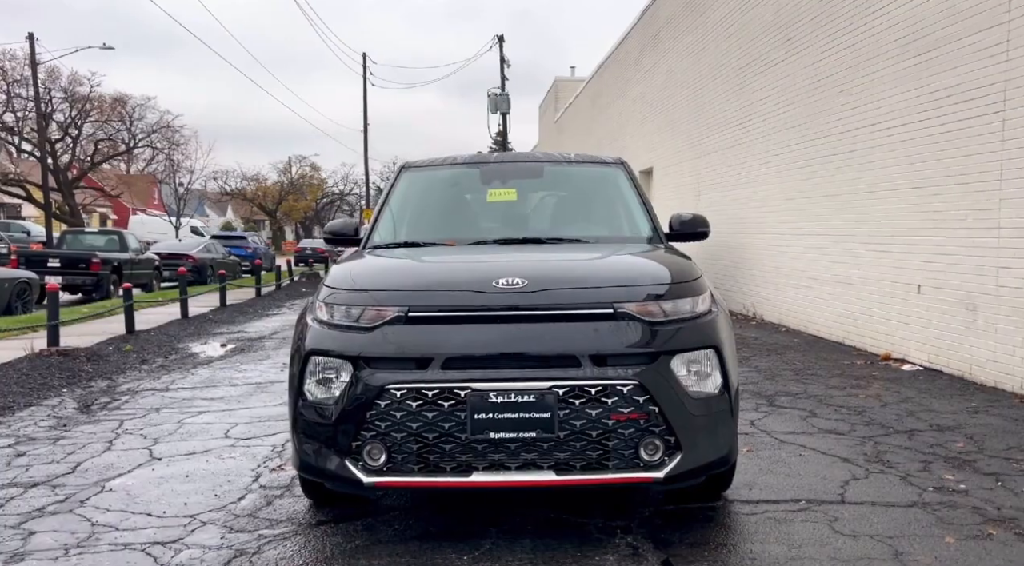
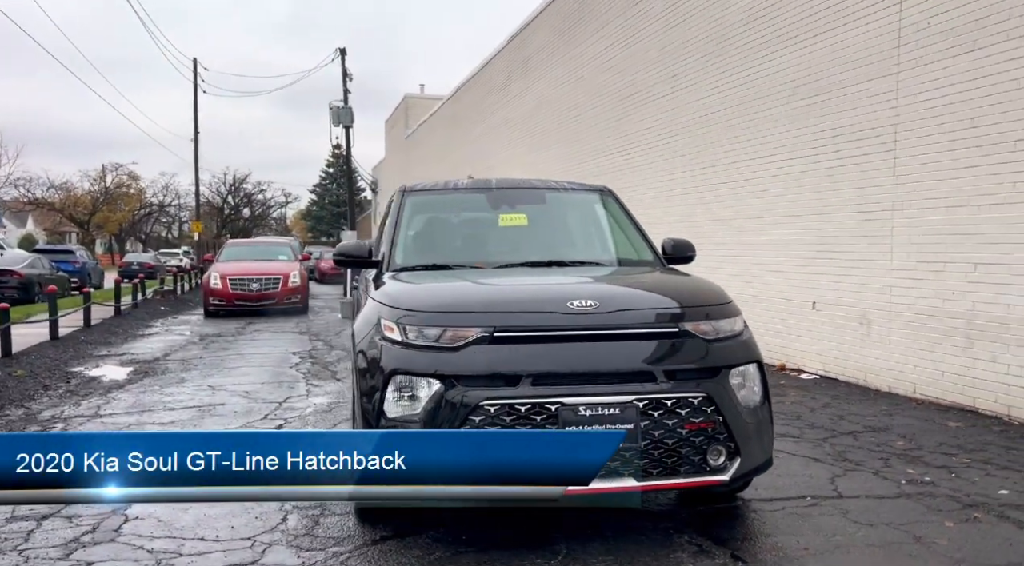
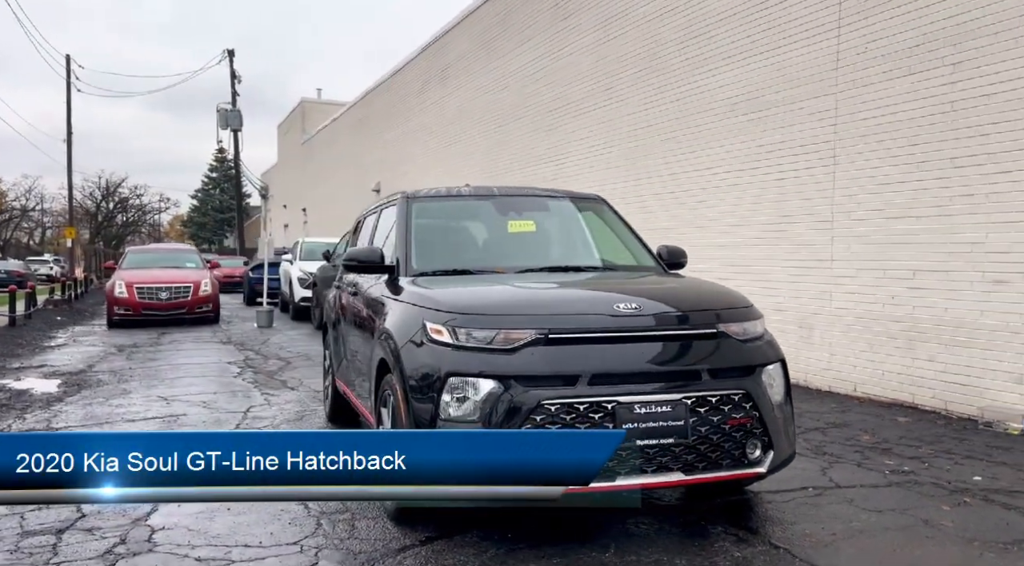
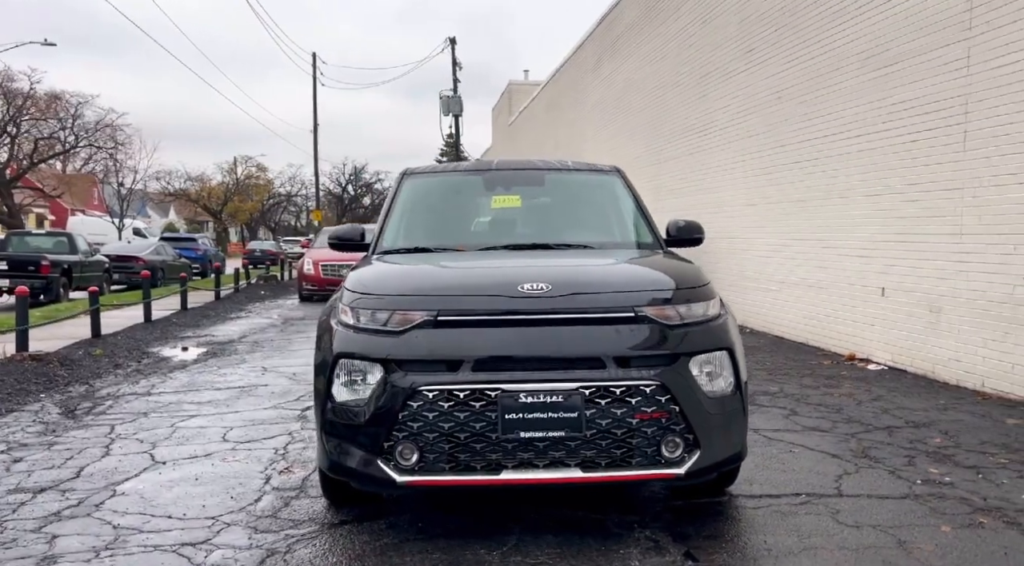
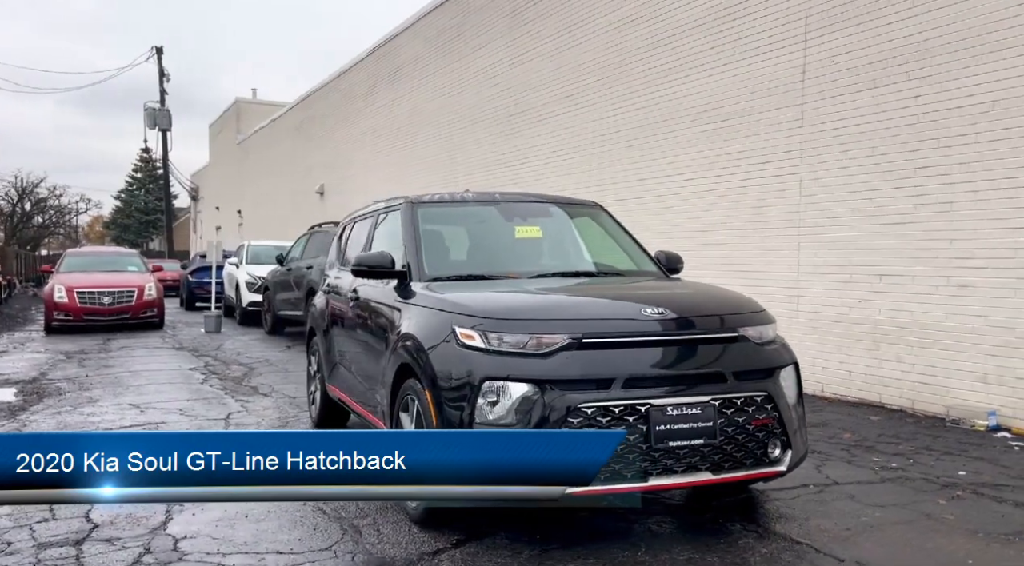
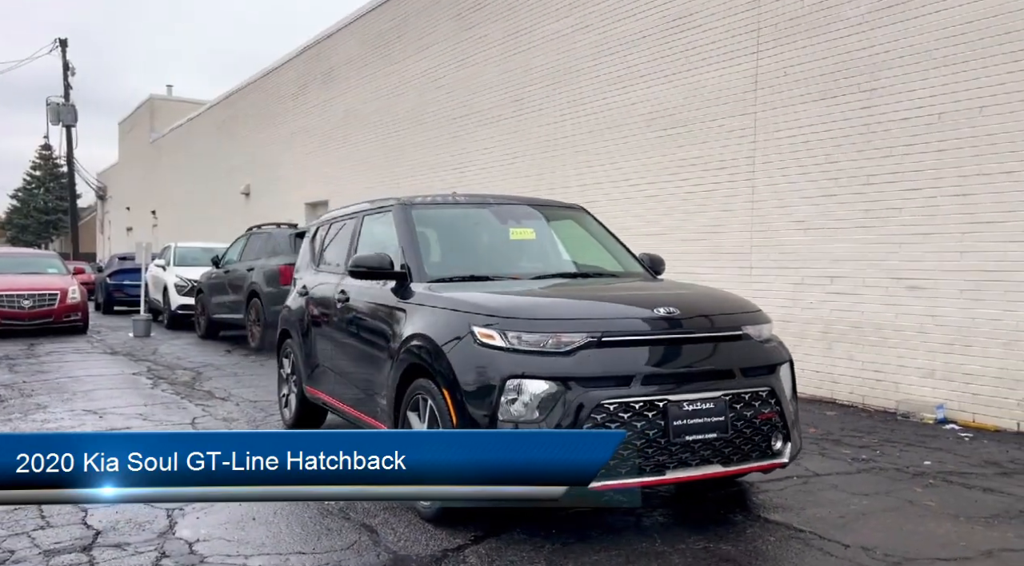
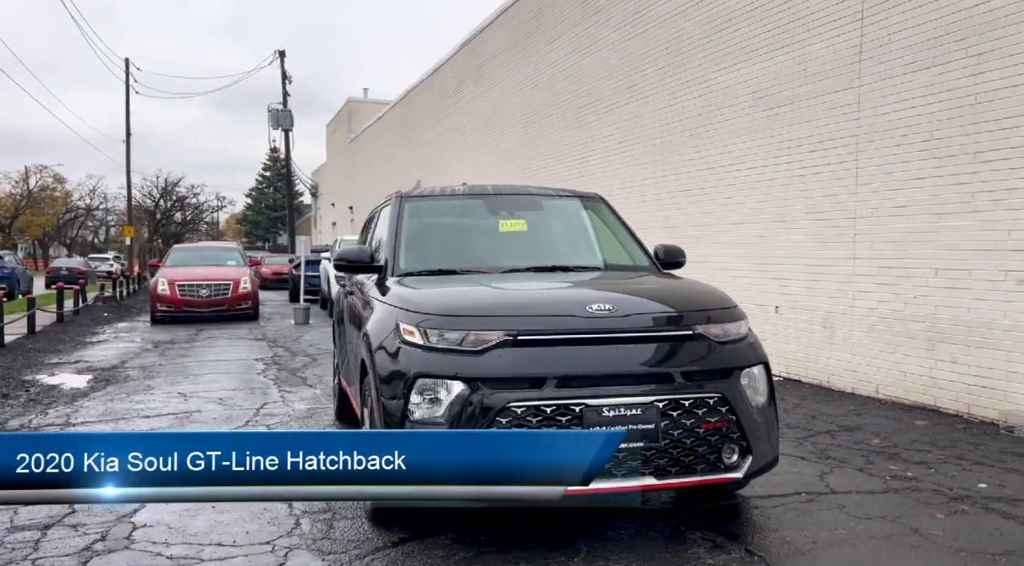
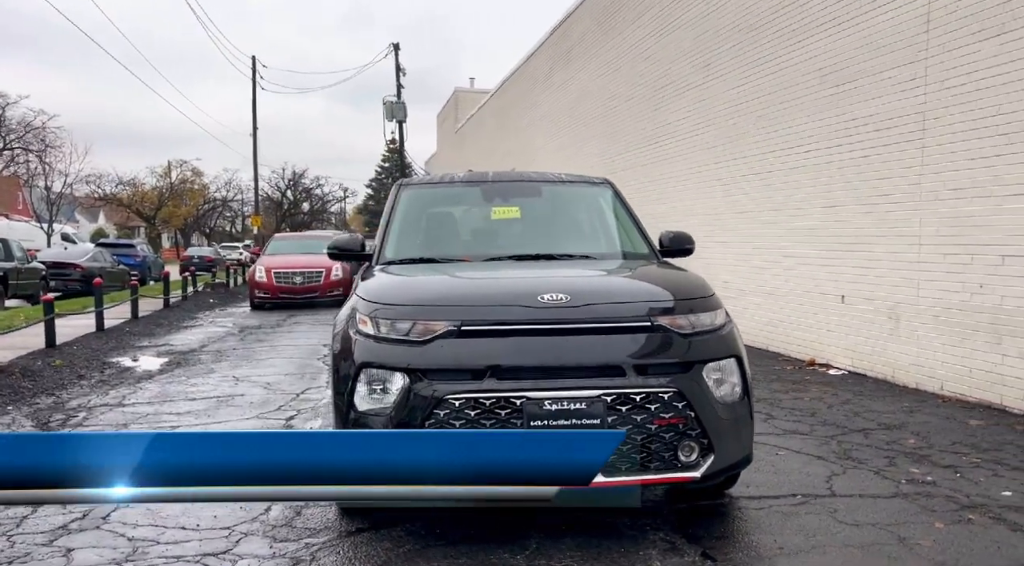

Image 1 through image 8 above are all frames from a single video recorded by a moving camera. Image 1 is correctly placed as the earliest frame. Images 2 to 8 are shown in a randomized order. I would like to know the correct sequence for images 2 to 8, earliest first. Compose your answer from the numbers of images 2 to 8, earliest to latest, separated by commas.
4, 8, 2, 7, 3, 5, 6
